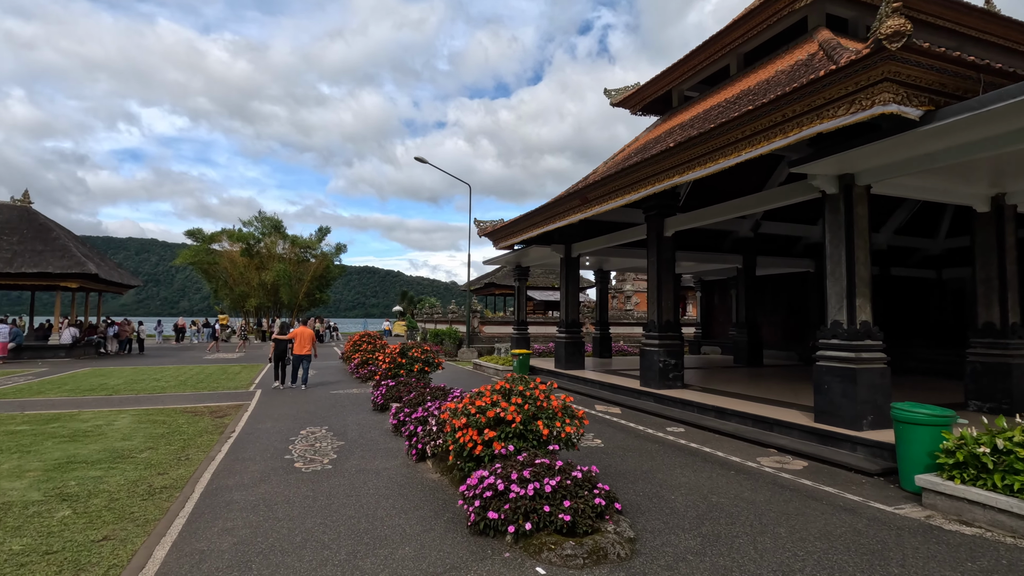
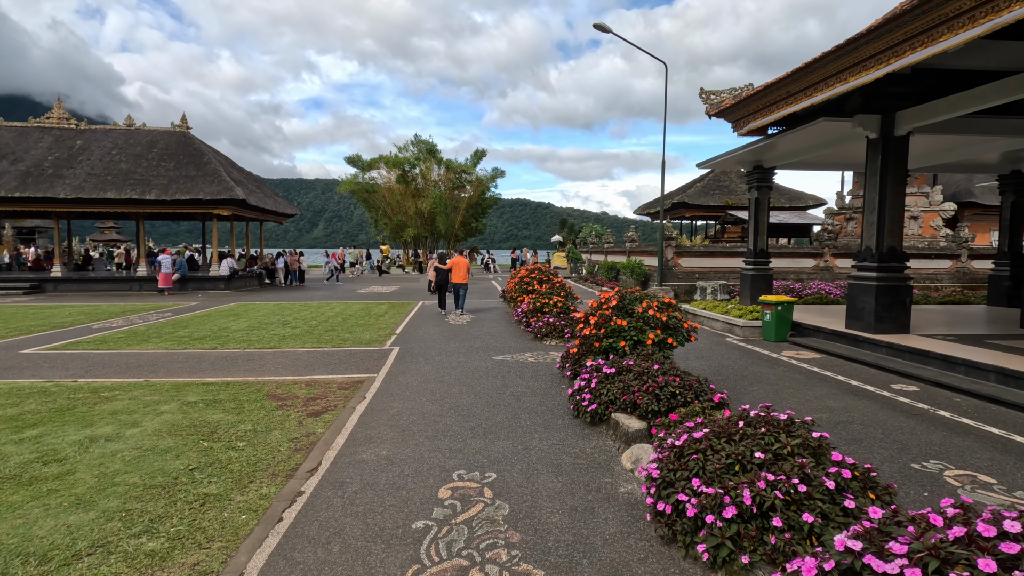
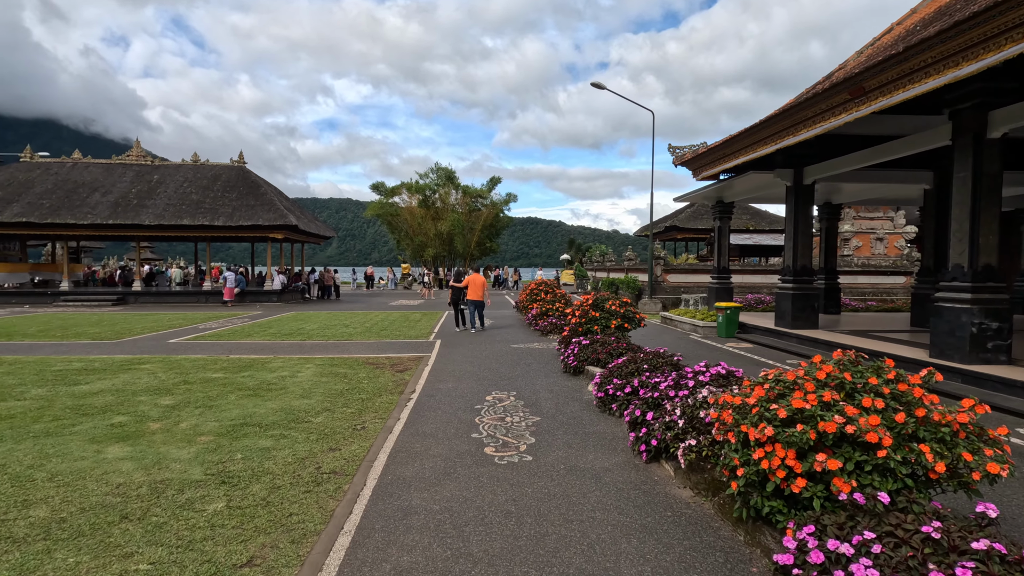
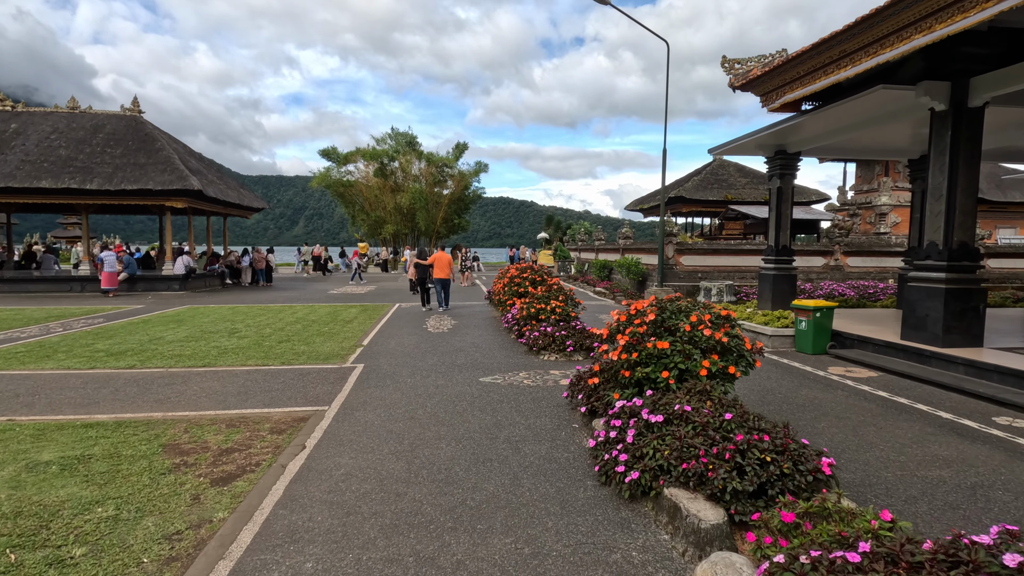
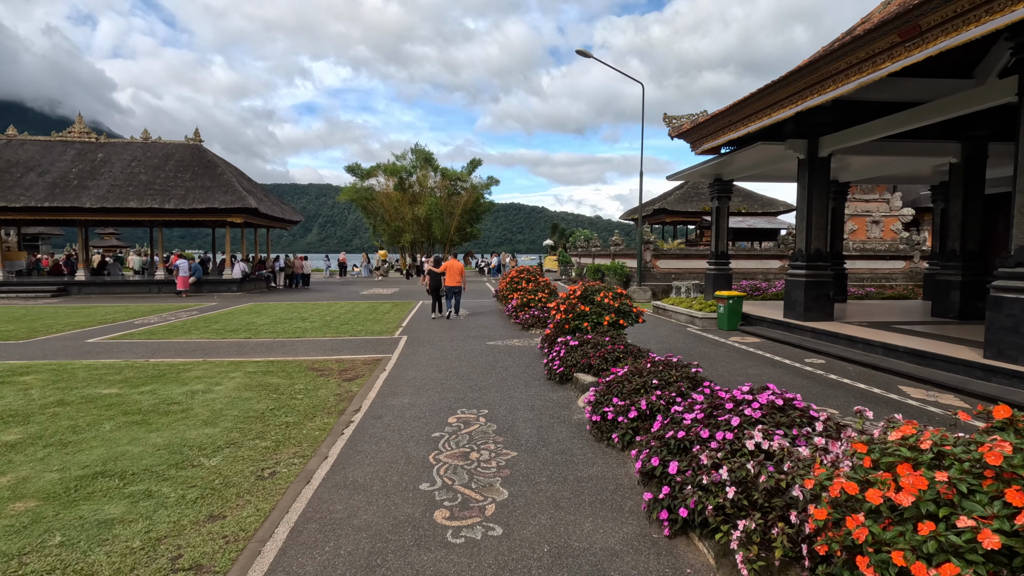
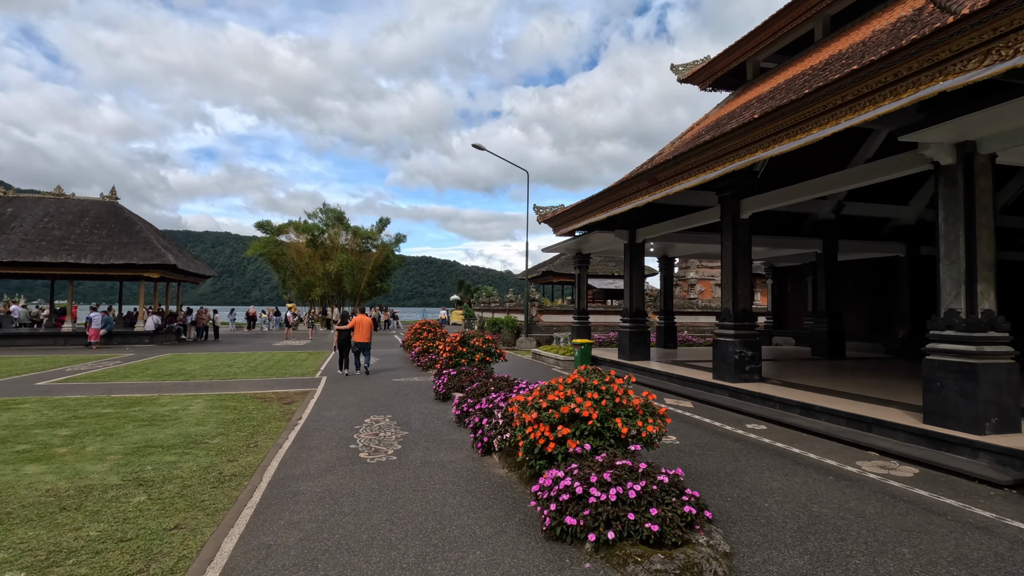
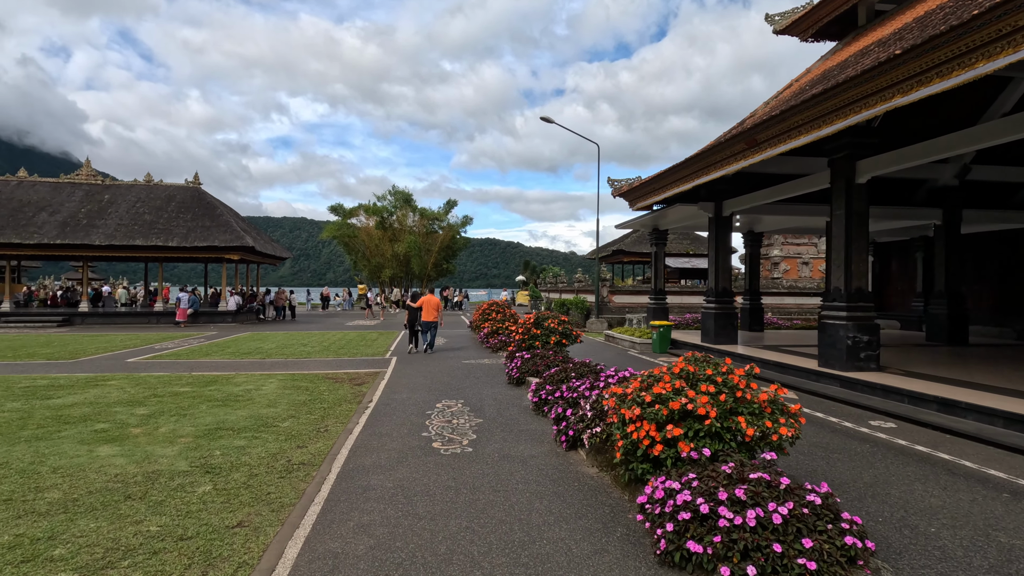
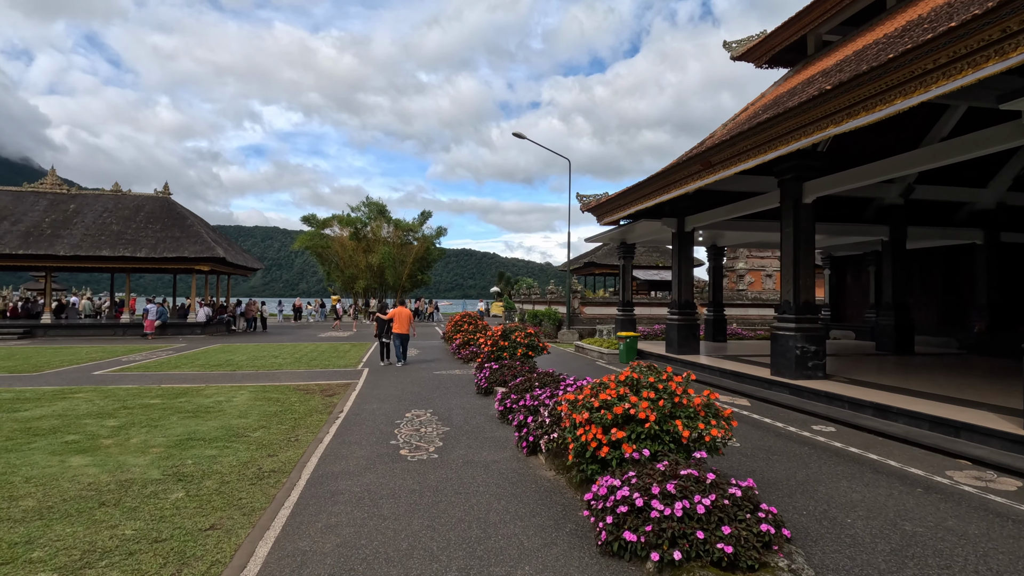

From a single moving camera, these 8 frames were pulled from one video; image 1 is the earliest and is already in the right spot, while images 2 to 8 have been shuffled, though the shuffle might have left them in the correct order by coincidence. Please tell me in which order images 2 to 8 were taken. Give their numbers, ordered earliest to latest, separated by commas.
6, 8, 7, 3, 5, 2, 4
